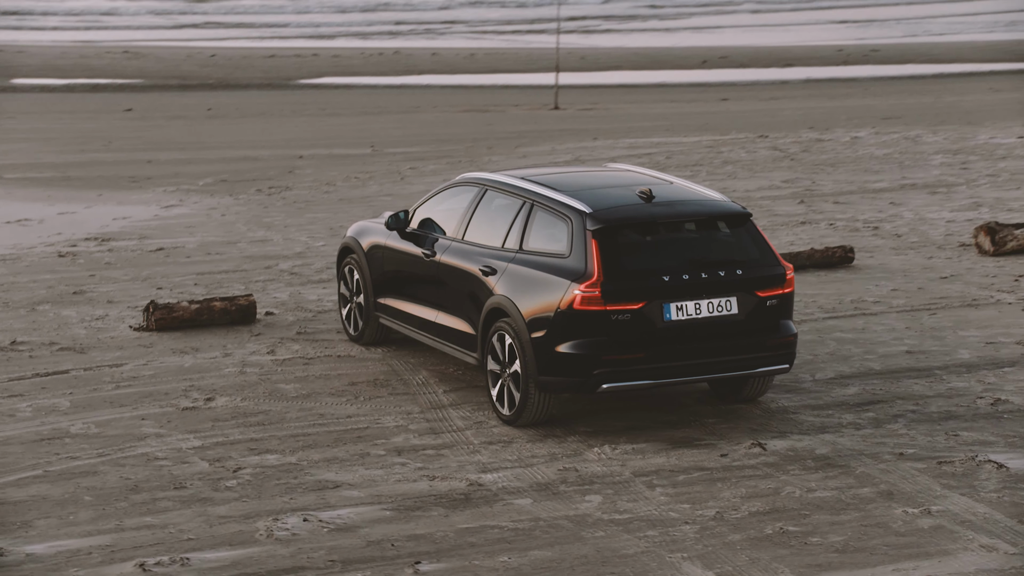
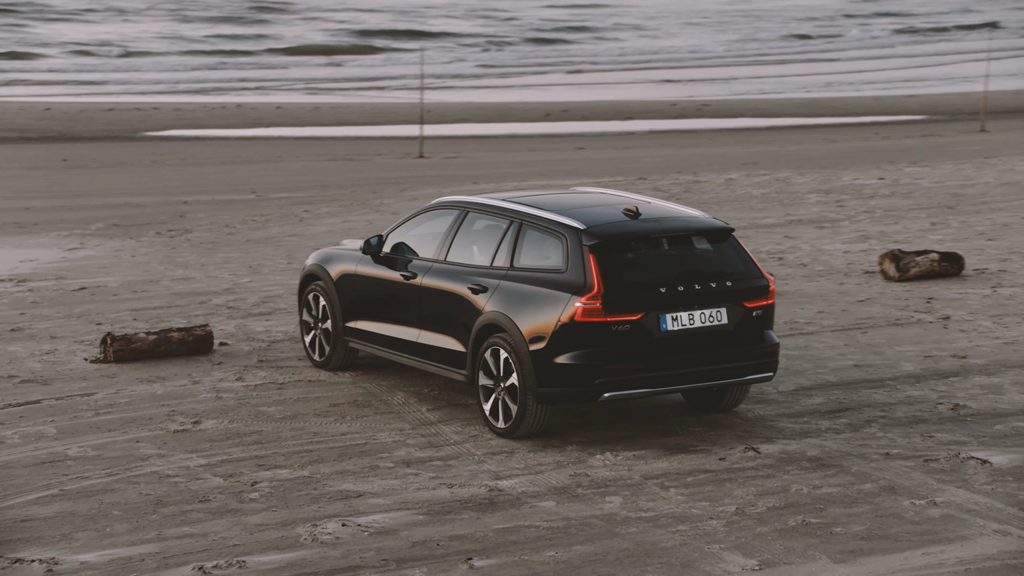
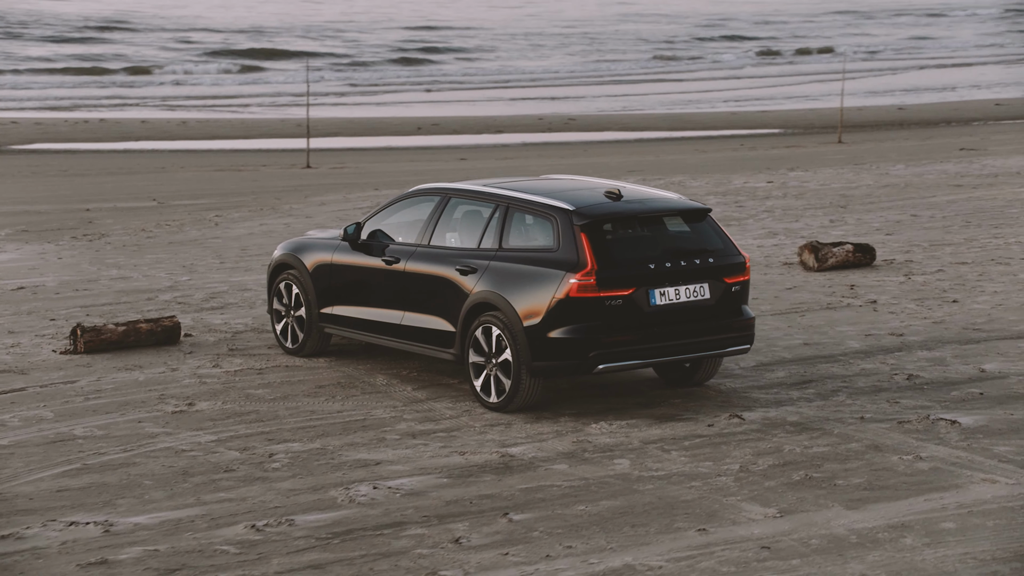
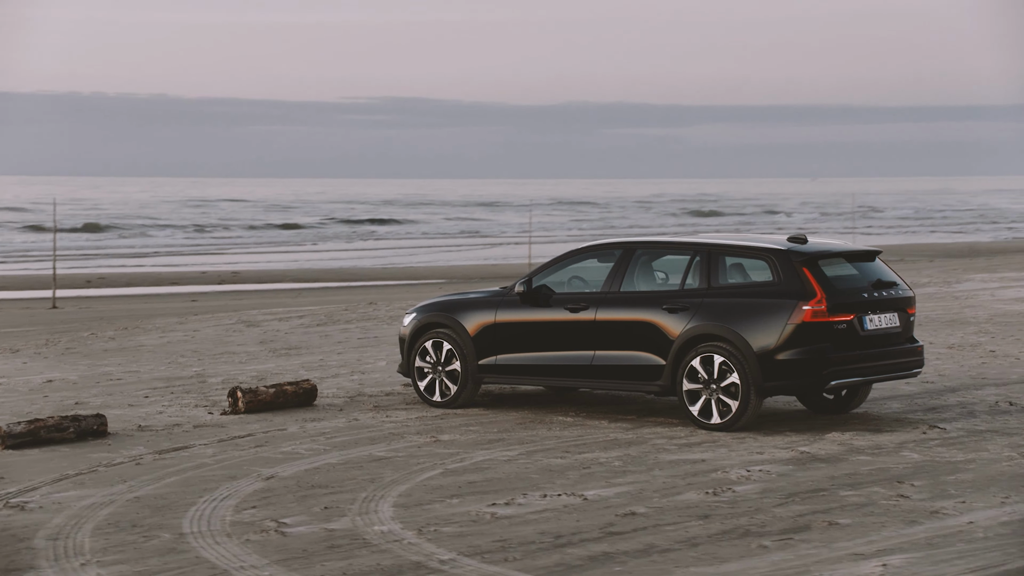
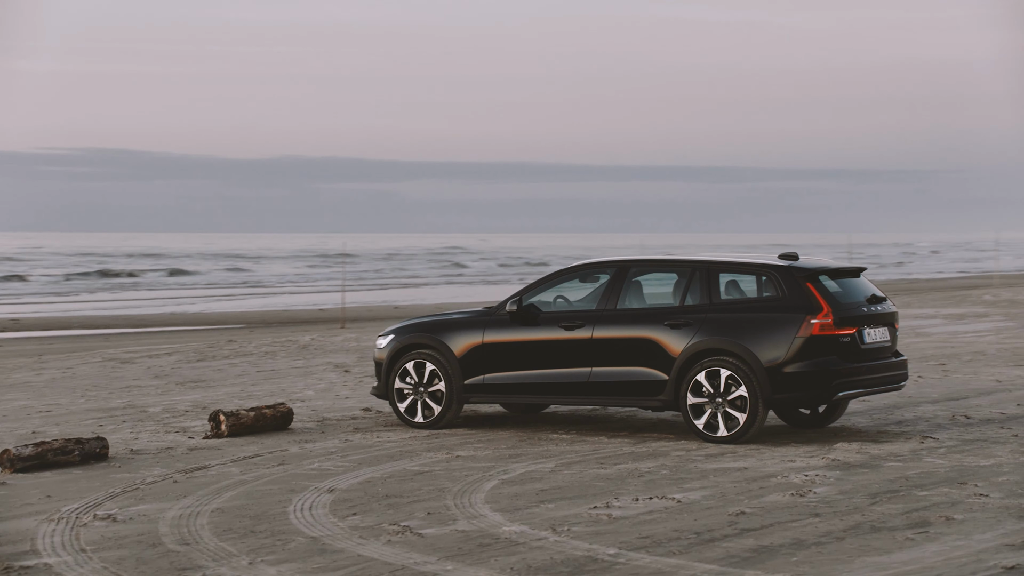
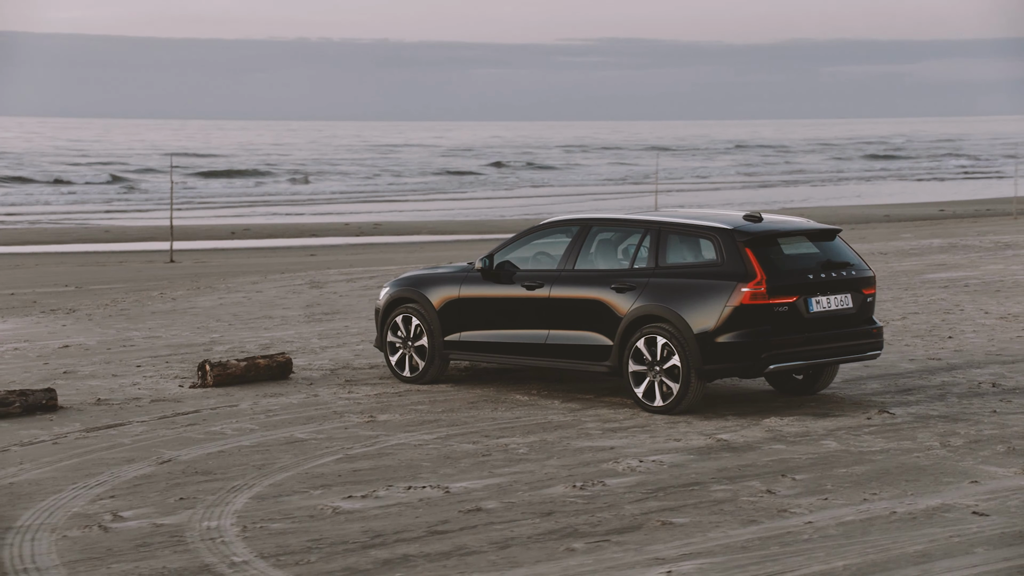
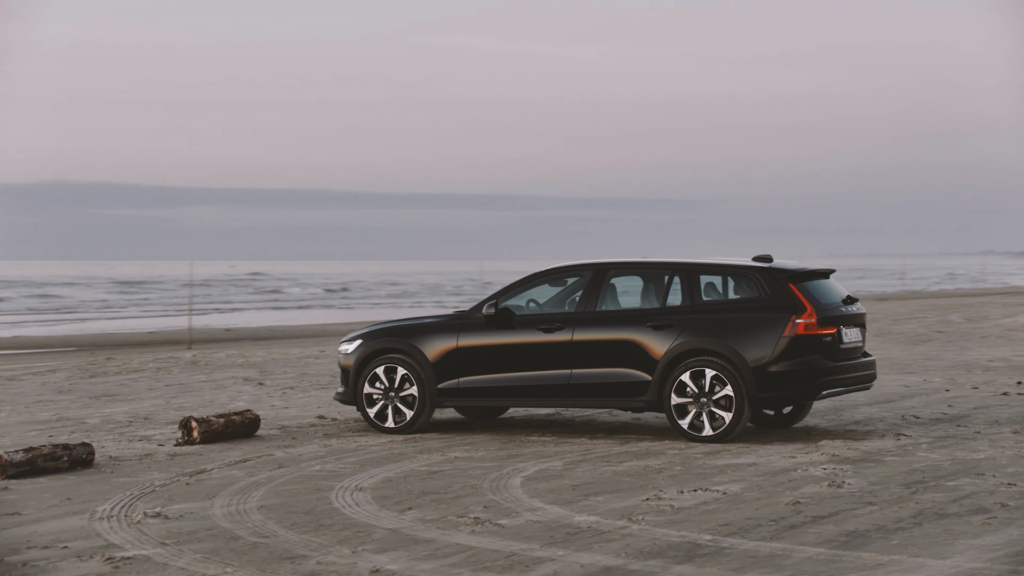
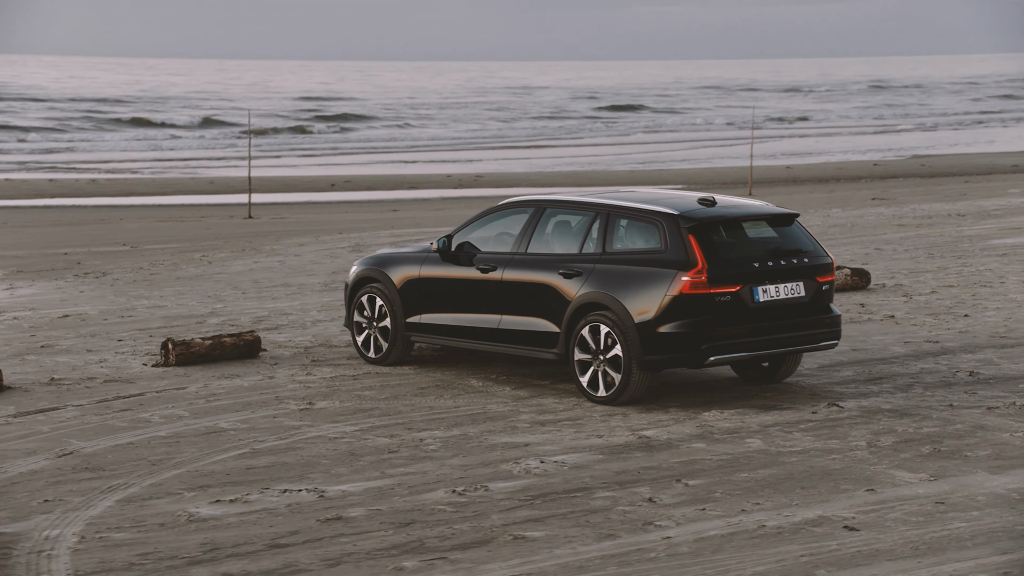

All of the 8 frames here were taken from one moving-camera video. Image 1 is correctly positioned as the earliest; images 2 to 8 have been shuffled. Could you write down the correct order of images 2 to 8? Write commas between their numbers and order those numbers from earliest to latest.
2, 3, 8, 6, 4, 5, 7
